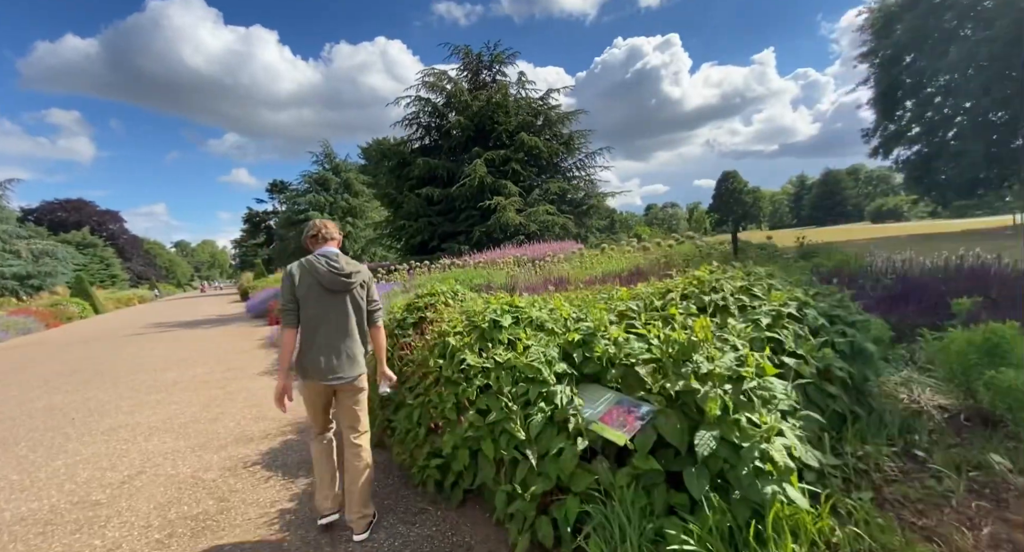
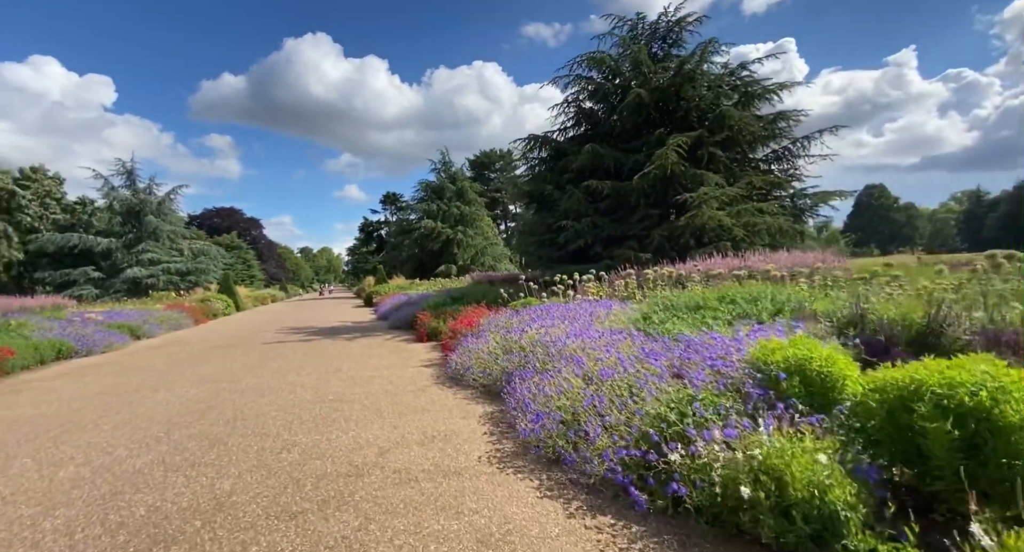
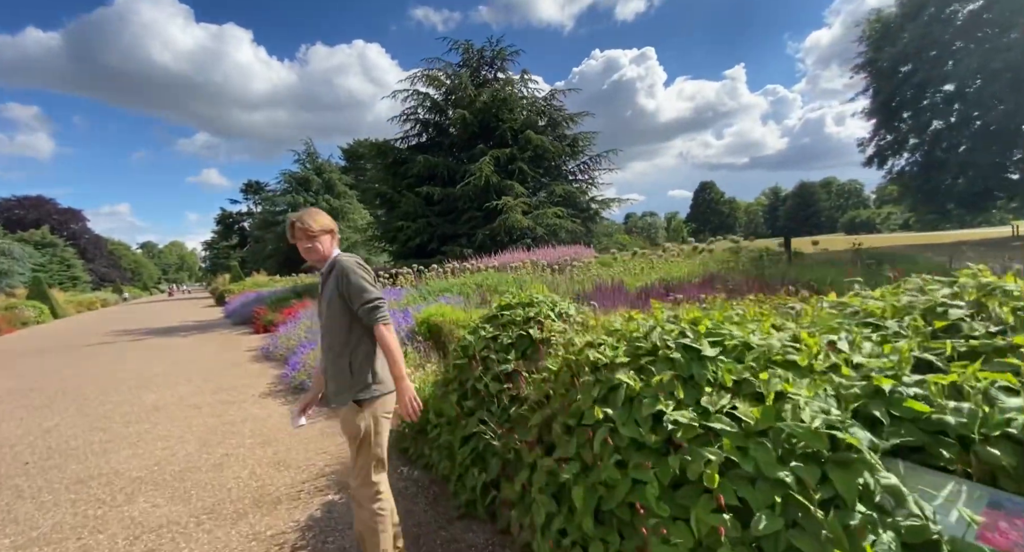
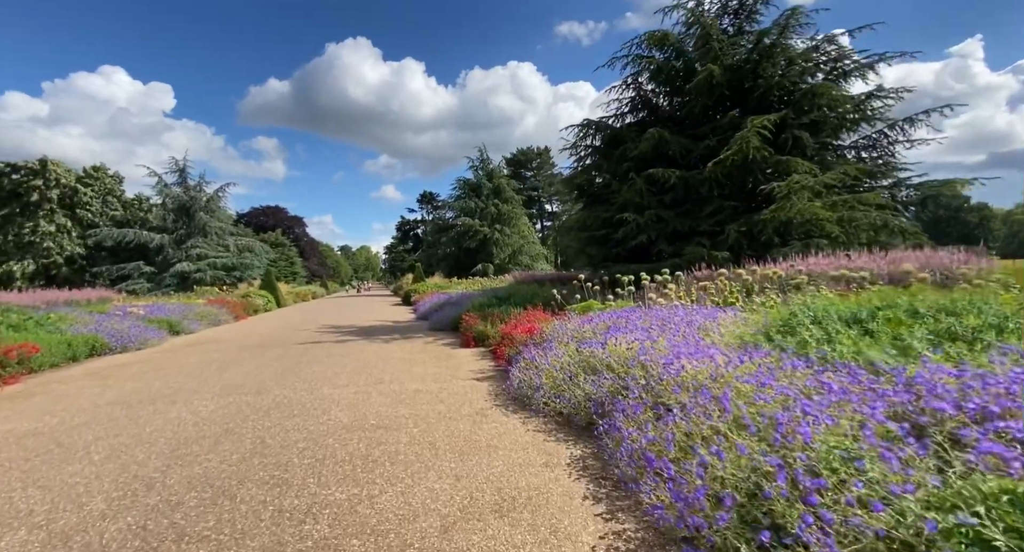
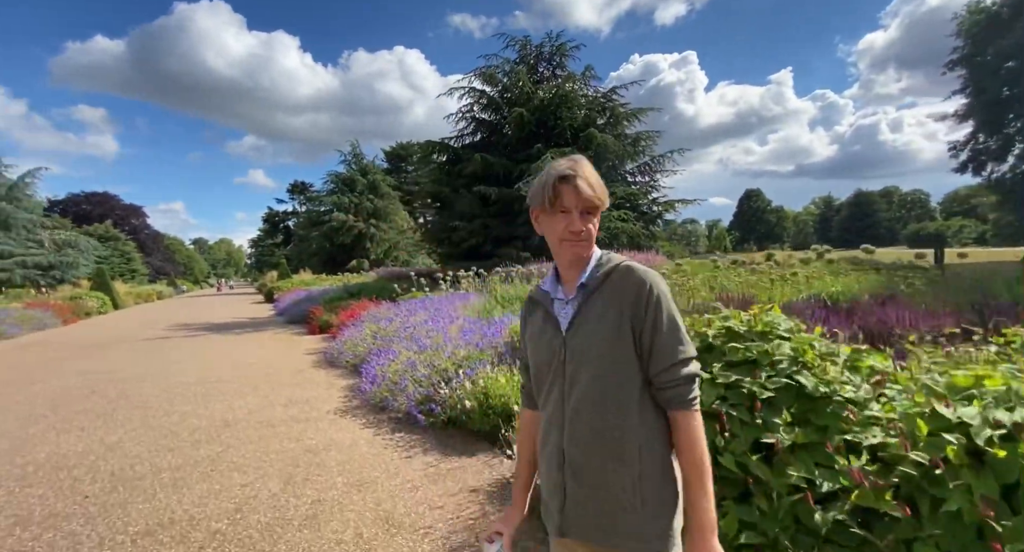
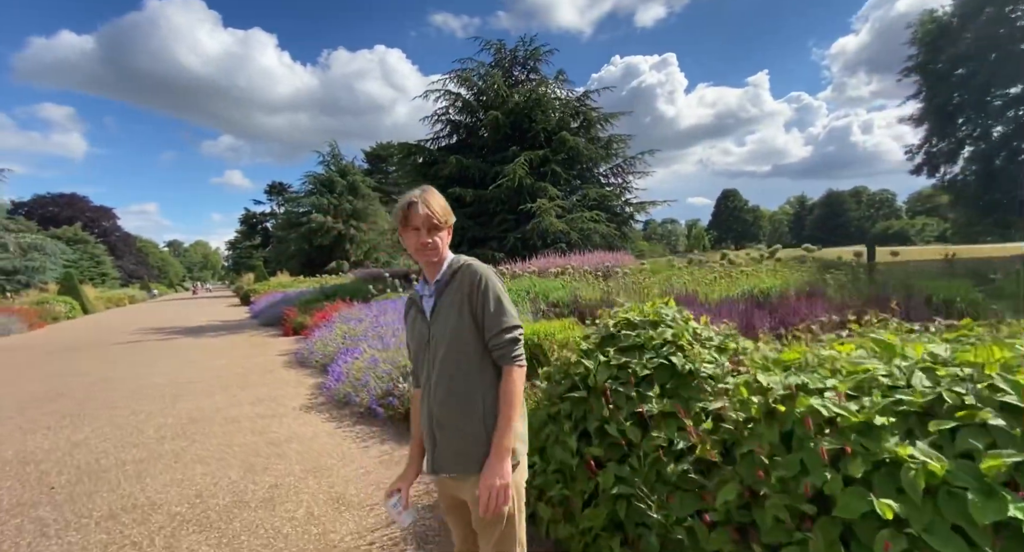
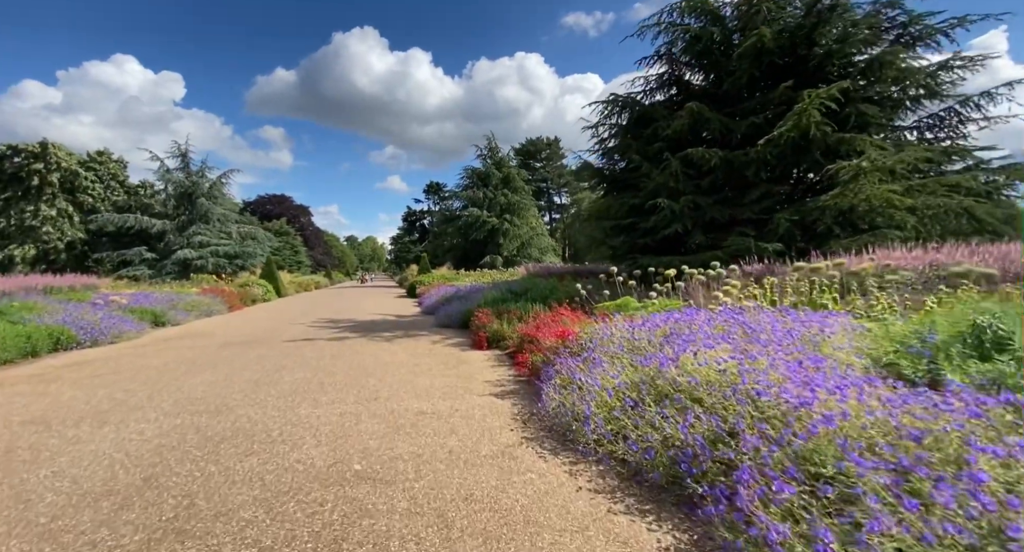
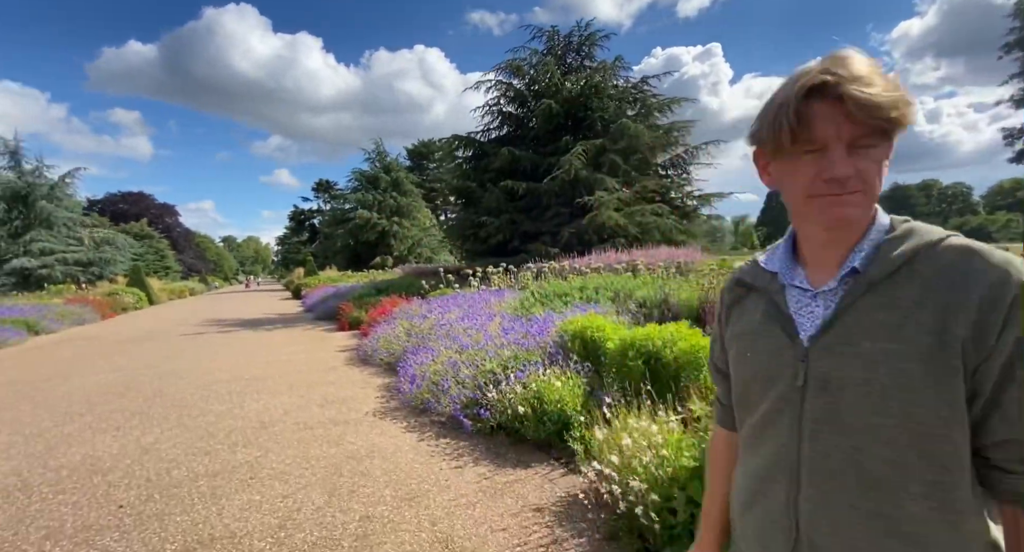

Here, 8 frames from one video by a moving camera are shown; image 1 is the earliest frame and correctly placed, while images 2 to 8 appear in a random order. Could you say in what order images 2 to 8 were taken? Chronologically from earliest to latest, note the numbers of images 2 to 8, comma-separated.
3, 6, 5, 8, 2, 4, 7
